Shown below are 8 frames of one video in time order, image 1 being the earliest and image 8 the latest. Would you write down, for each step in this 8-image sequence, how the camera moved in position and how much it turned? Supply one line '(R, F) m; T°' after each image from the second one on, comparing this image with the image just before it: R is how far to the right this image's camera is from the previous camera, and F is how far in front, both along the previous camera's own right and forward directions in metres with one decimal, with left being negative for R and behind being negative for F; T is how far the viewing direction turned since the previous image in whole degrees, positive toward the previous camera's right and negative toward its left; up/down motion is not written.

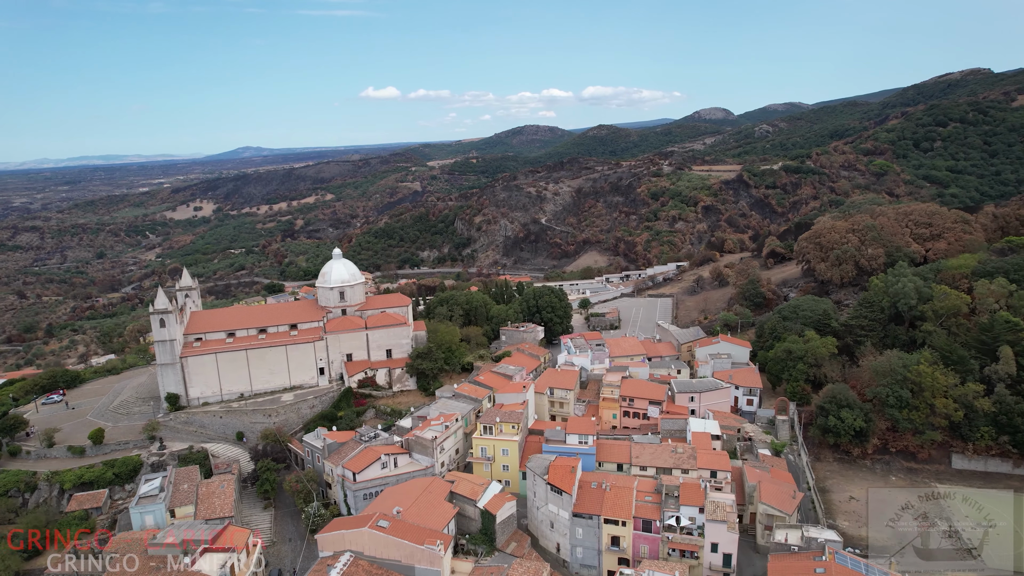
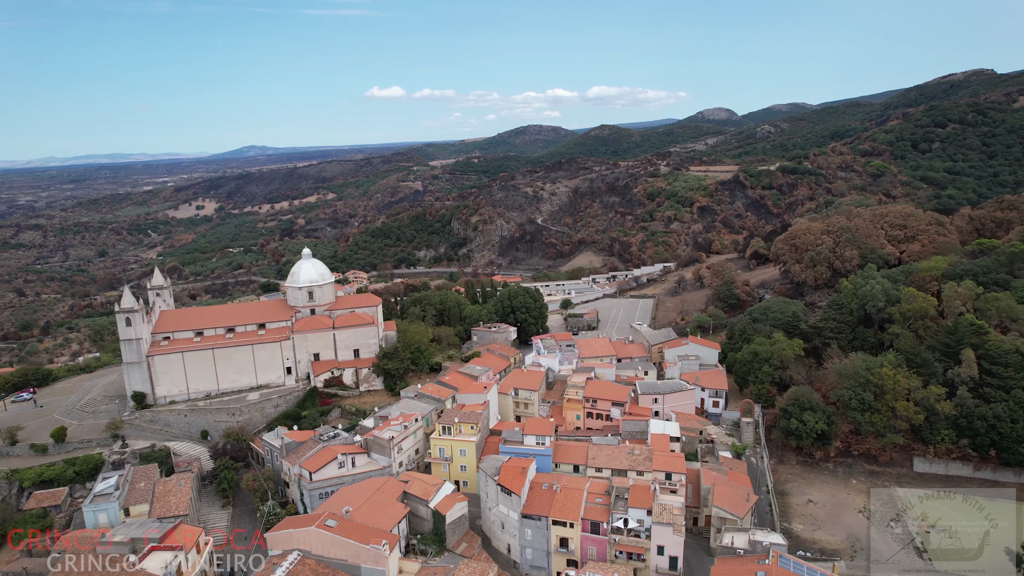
(+1.8, 0.0) m; -1°
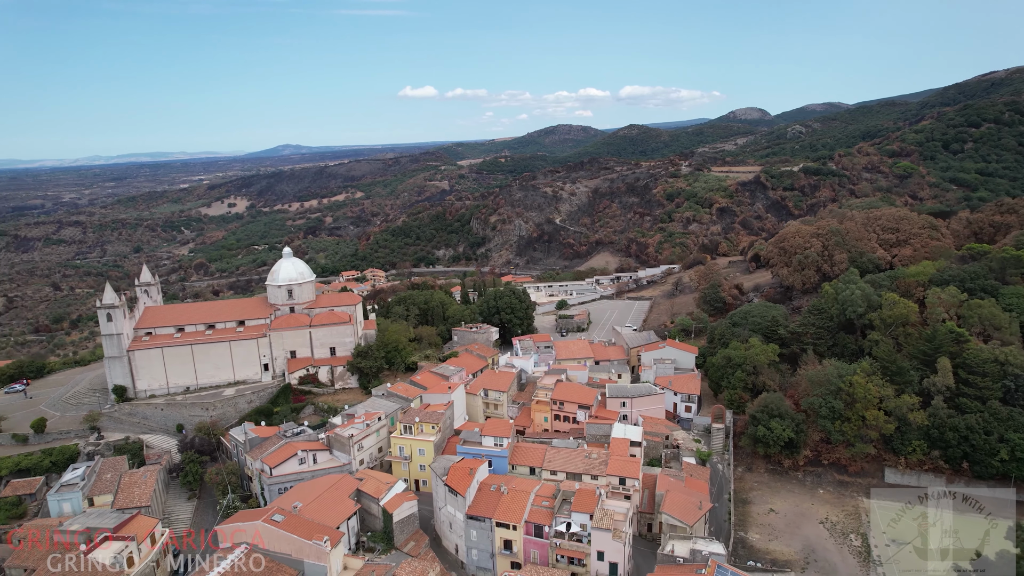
(+2.8, 0.0) m; -3°
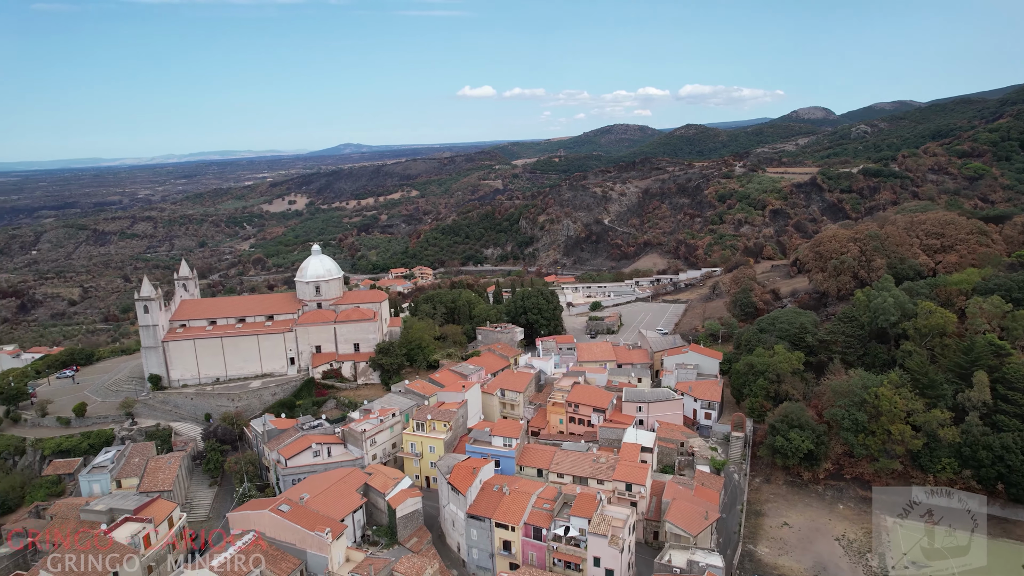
(+1.7, +0.1) m; -5°
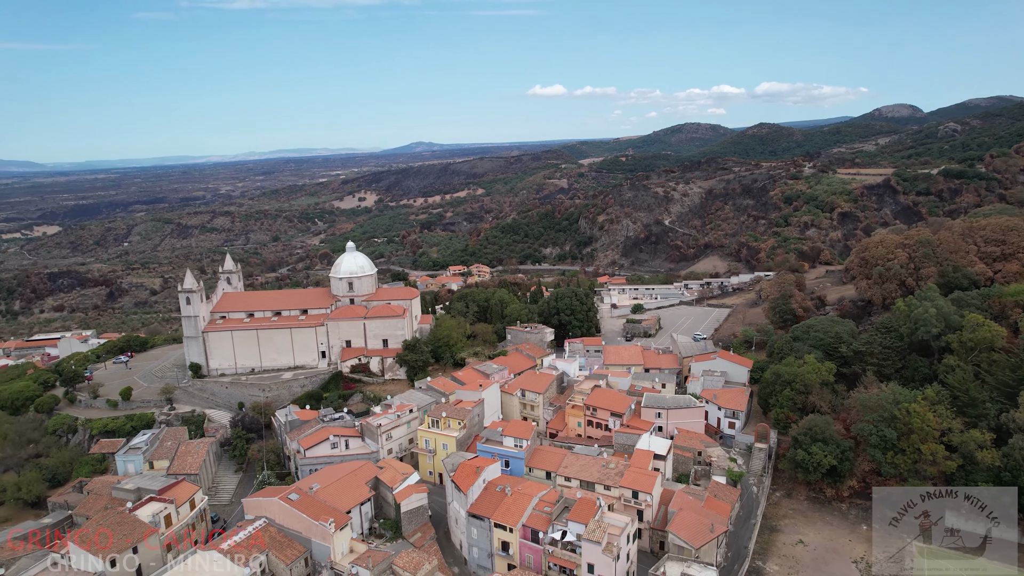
(+2.1, +0.1) m; -6°
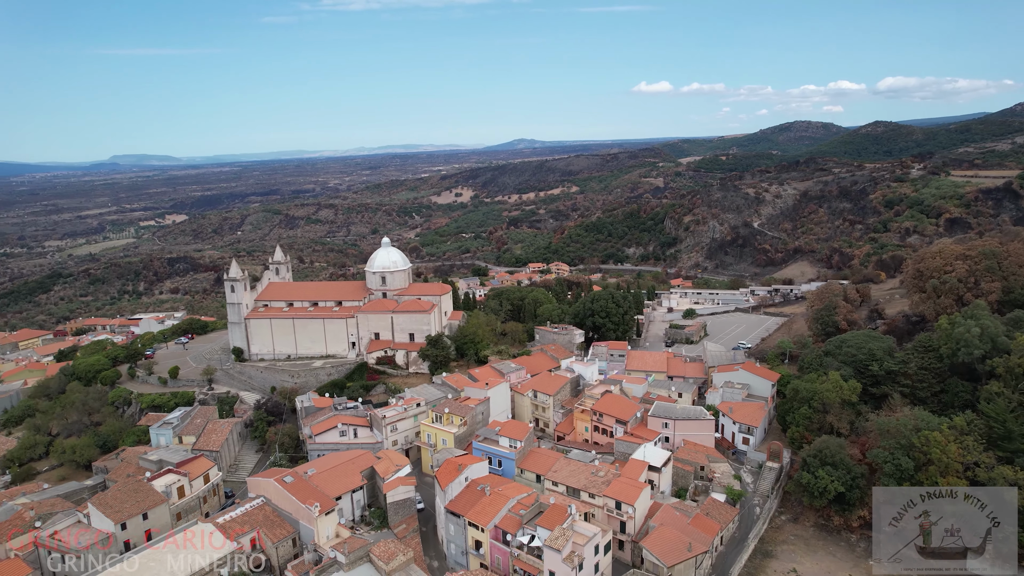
(+3.8, +0.3) m; -9°
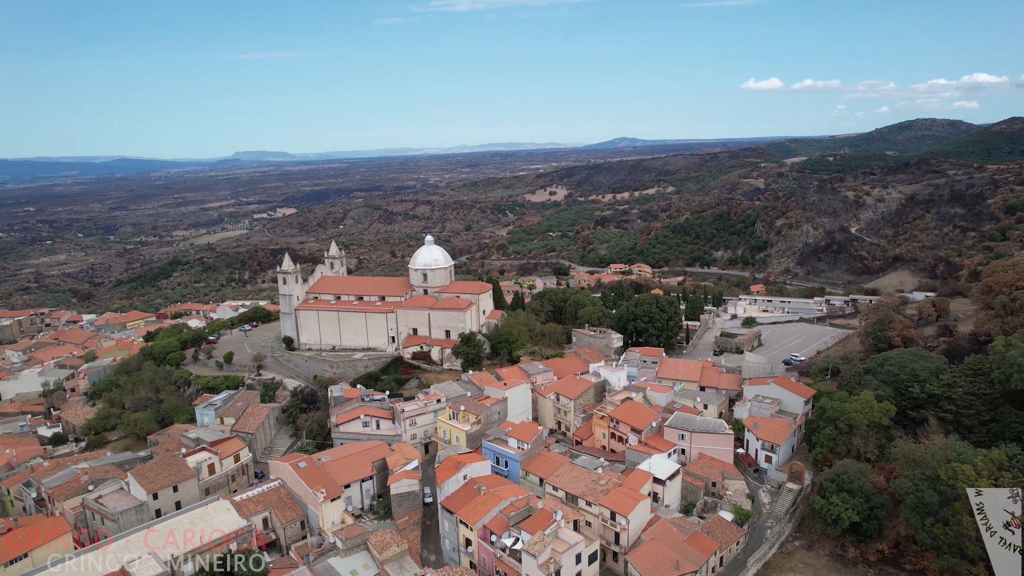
(+3.2, +0.3) m; -8°
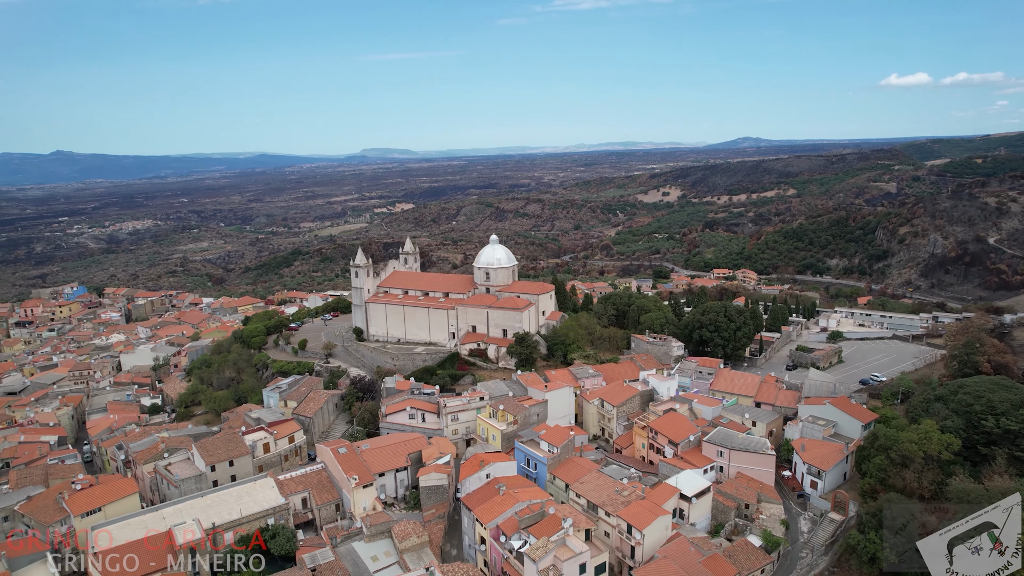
(+2.9, +0.3) m; -10°
